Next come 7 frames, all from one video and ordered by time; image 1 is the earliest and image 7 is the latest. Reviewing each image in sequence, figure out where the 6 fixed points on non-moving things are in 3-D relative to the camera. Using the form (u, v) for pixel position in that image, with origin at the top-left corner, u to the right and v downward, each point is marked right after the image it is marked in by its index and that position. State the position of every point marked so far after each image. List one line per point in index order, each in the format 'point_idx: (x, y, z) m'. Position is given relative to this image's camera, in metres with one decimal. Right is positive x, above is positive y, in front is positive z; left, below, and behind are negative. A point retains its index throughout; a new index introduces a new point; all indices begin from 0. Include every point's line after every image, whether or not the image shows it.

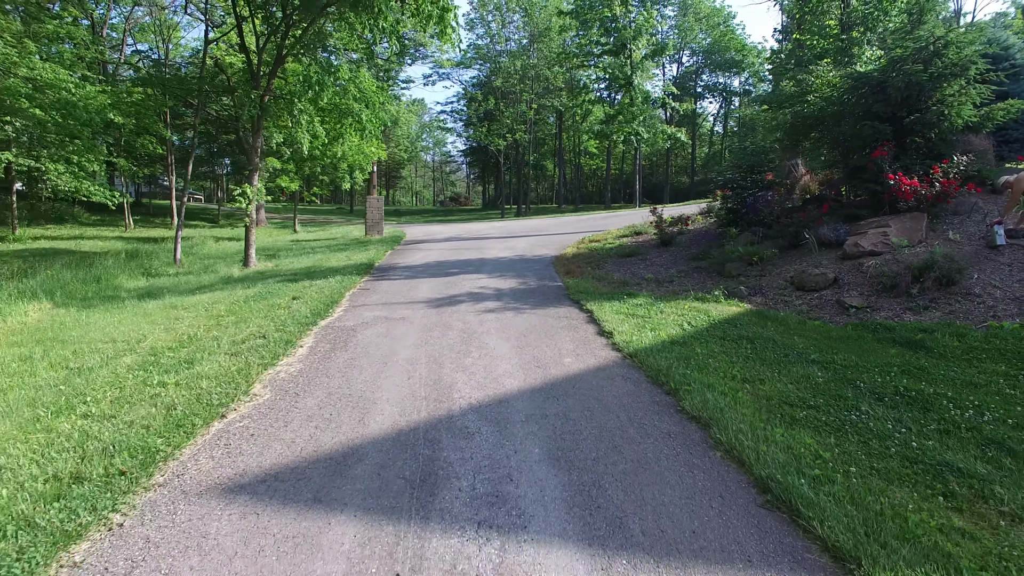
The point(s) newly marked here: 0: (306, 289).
0: (-2.9, 0.0, +9.2) m
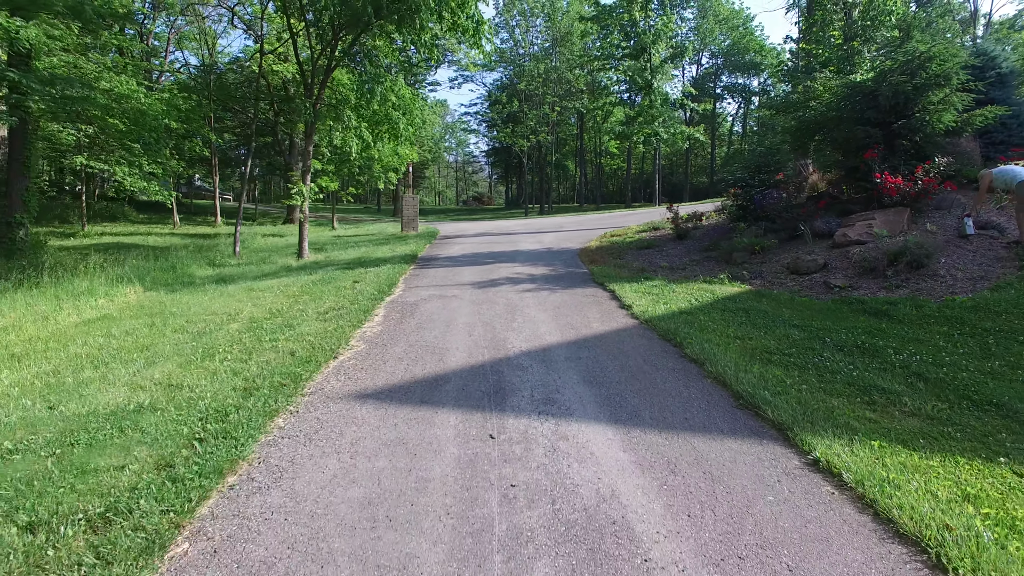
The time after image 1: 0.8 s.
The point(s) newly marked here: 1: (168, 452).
0: (-2.4, +0.2, +10.6) m
1: (-1.8, -0.8, +3.5) m
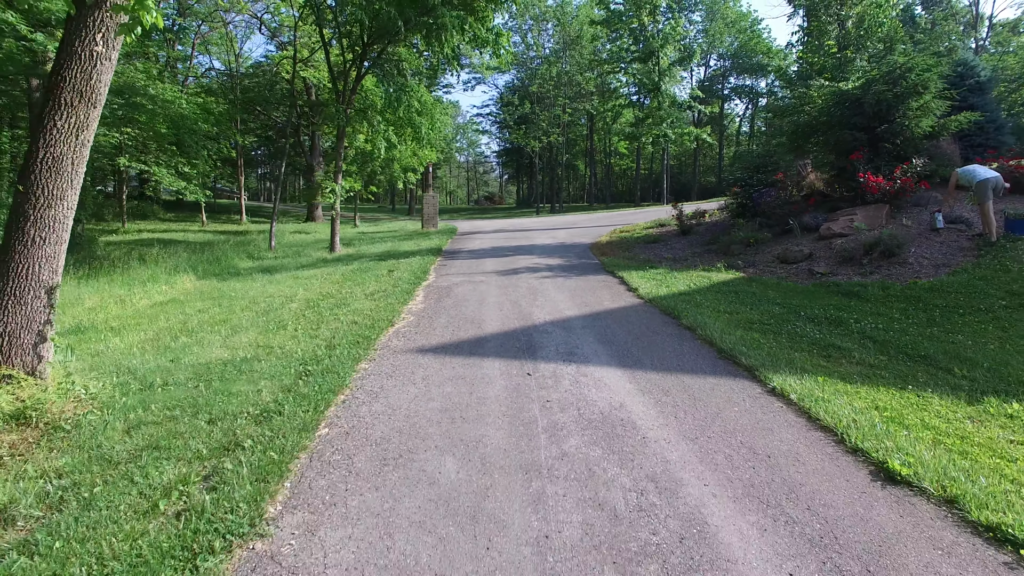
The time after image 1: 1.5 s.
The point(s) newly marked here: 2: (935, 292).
0: (-2.0, +0.4, +11.7) m
1: (-1.6, -0.6, +4.6) m
2: (+4.7, 0.0, +7.3) m
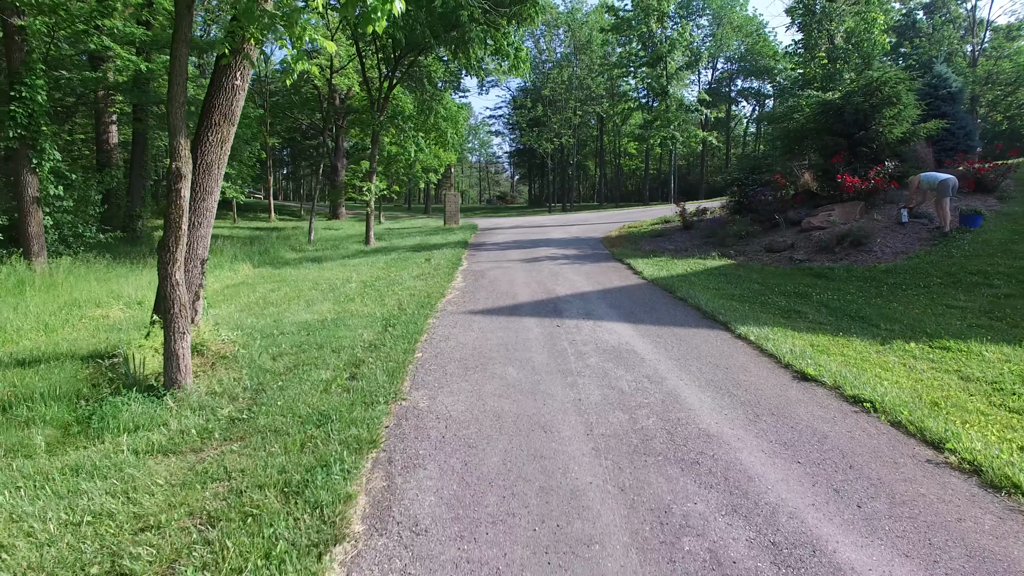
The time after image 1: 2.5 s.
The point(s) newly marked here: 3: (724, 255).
0: (-1.6, +0.7, +13.3) m
1: (-1.3, -0.4, +6.2) m
2: (+5.1, +0.2, +8.8) m
3: (+3.8, +0.6, +11.6) m
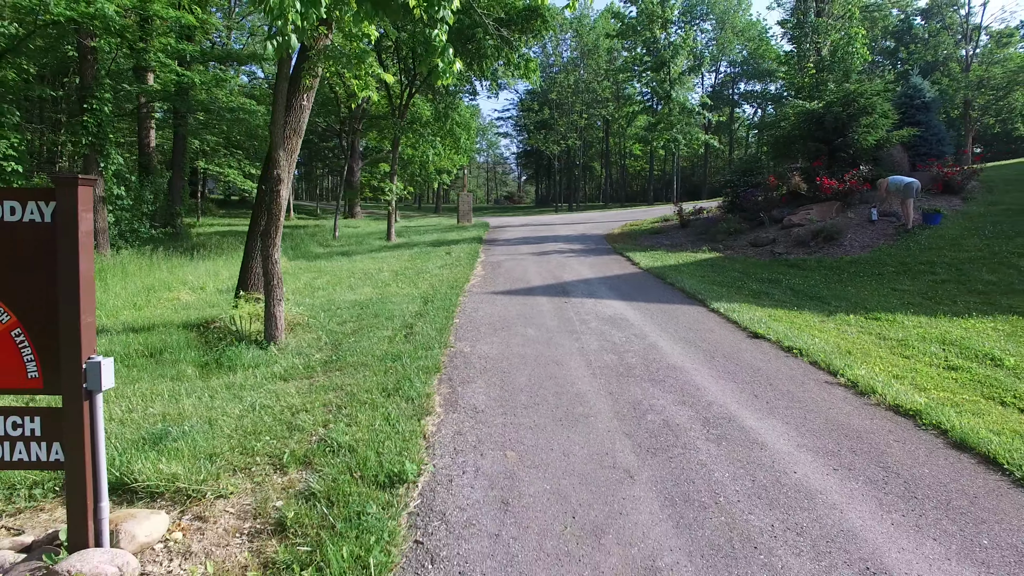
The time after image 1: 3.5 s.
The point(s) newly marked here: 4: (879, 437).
0: (-1.4, +0.9, +14.7) m
1: (-1.1, -0.2, +7.6) m
2: (+5.3, +0.4, +10.2) m
3: (+4.0, +0.8, +12.9) m
4: (+2.0, -0.8, +3.6) m
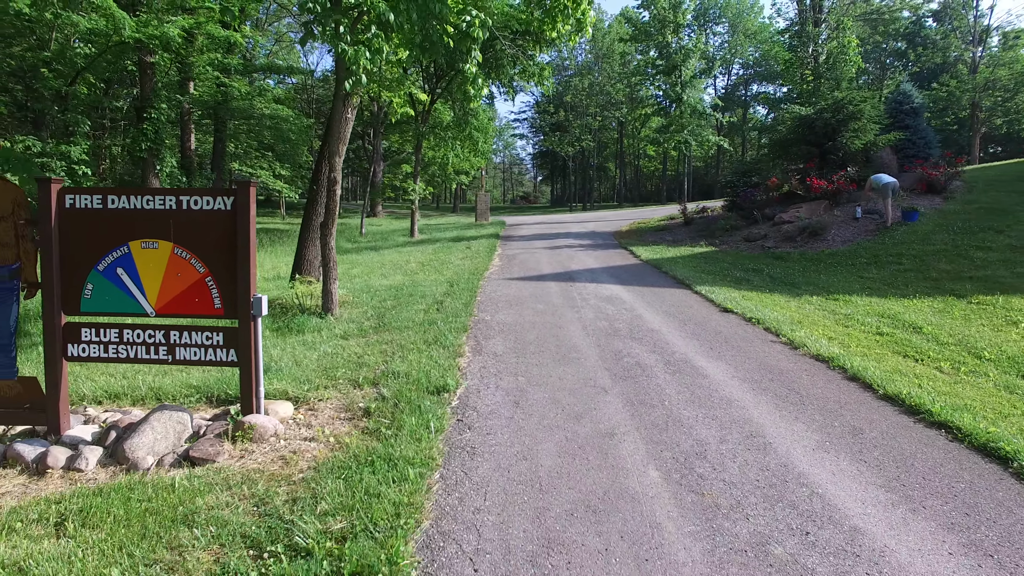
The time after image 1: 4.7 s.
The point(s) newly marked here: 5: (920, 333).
0: (-1.0, +1.1, +16.1) m
1: (-0.9, 0.0, +9.0) m
2: (+5.5, +0.6, +11.3) m
3: (+4.3, +0.9, +14.1) m
4: (+2.1, -0.6, +4.8) m
5: (+3.9, -0.4, +6.2) m
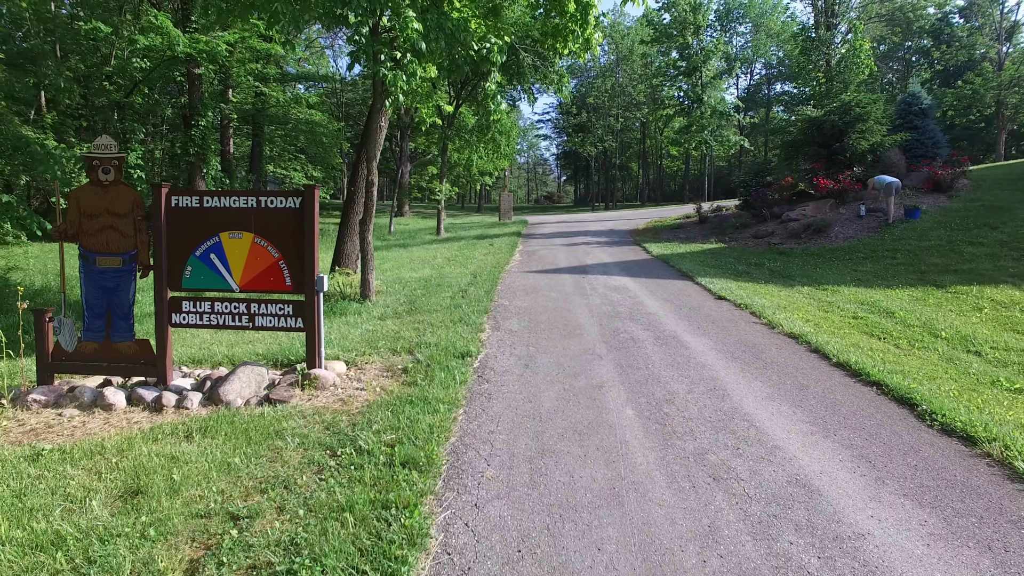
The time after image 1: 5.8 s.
0: (-0.5, +1.2, +17.0) m
1: (-0.6, +0.1, +9.9) m
2: (+5.9, +0.7, +12.0) m
3: (+4.8, +1.1, +14.8) m
4: (+2.2, -0.5, +5.6) m
5: (+4.0, -0.3, +7.0) m
